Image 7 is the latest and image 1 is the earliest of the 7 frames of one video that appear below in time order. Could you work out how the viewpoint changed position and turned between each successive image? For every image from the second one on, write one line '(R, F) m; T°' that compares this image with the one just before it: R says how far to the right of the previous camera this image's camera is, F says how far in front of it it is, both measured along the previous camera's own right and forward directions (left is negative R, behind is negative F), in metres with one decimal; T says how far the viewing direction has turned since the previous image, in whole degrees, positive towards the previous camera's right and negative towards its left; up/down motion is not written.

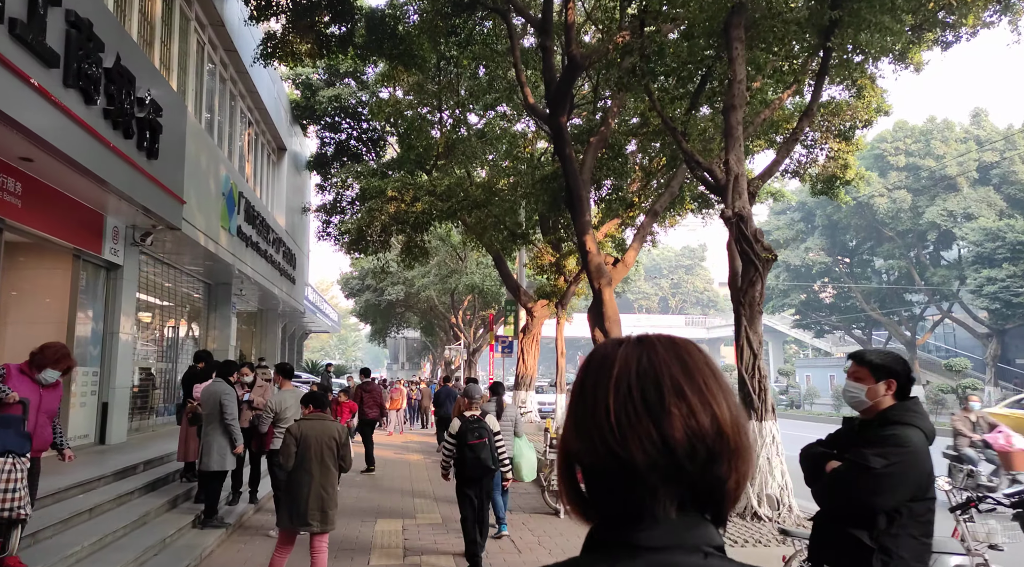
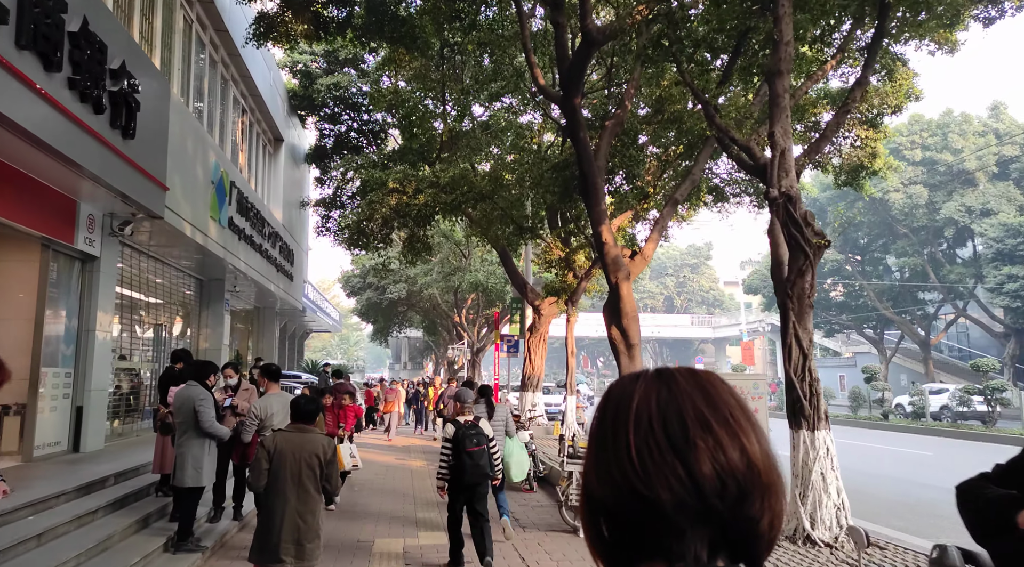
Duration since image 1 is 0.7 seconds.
(-0.1, +0.8) m; 0°
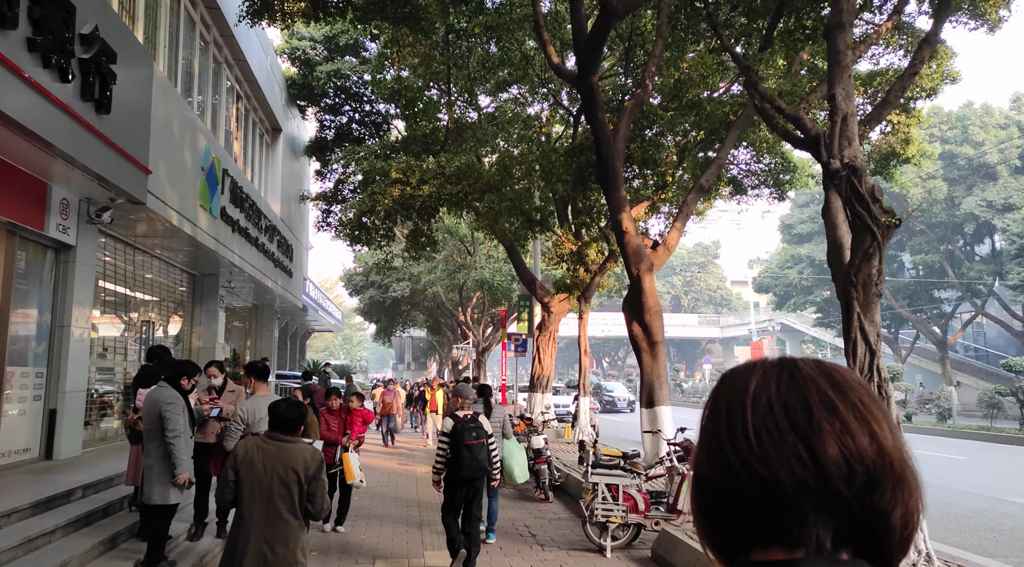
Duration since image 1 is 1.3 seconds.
(-0.1, +0.8) m; 0°
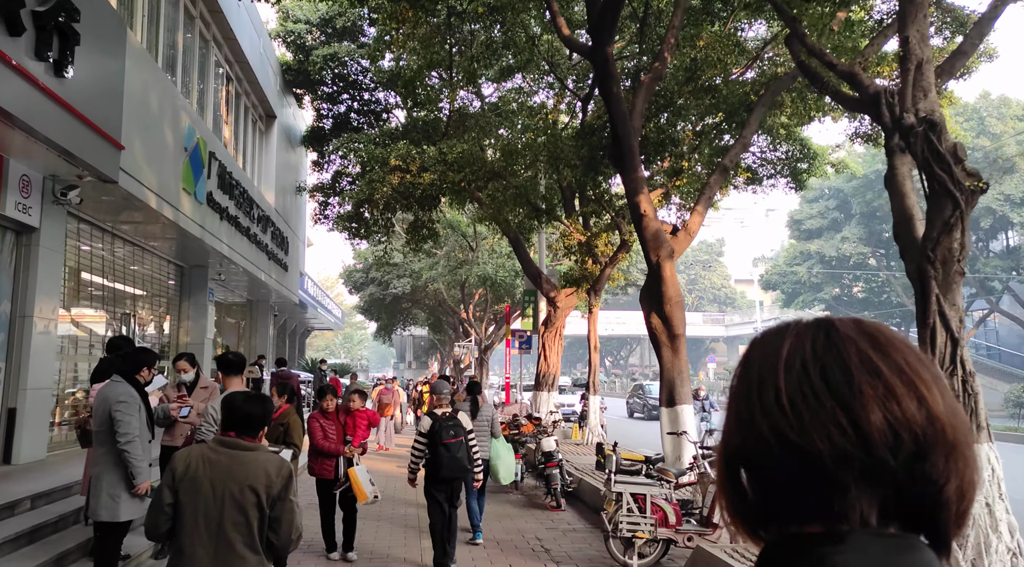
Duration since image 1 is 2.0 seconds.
(-0.1, +0.8) m; 0°
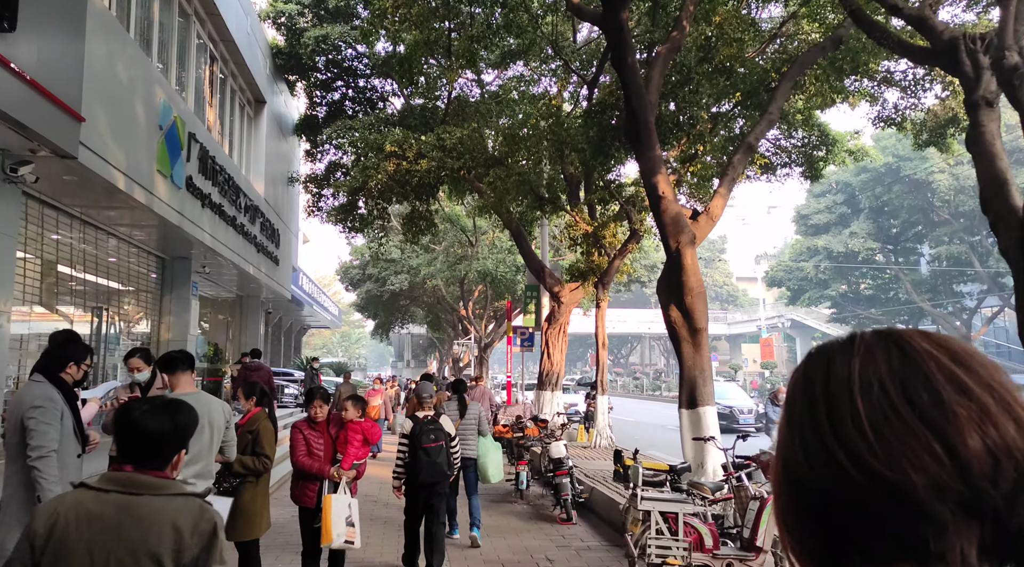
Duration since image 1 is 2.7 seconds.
(-0.1, +0.8) m; 0°
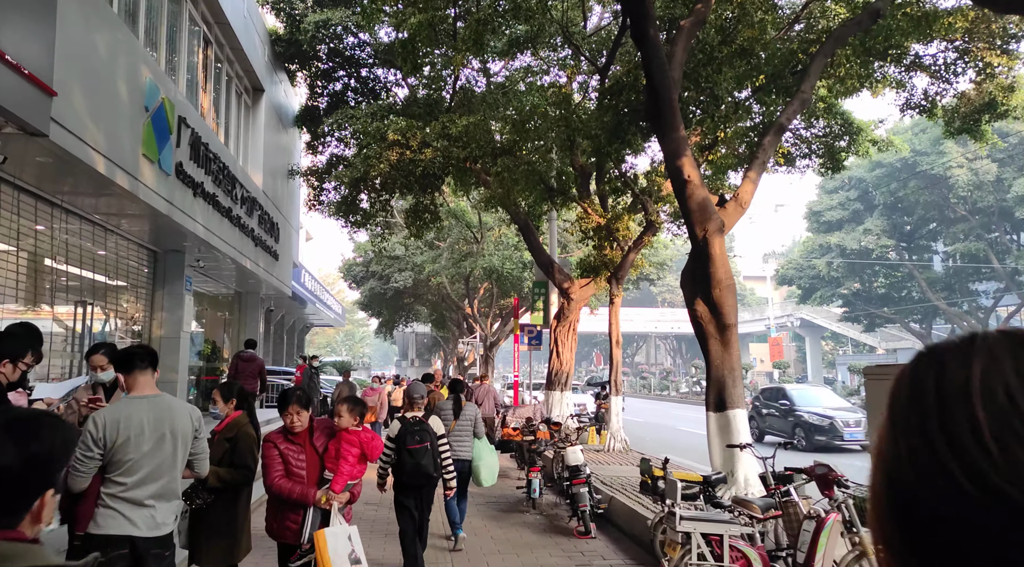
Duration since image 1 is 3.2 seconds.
(-0.1, +0.6) m; 0°
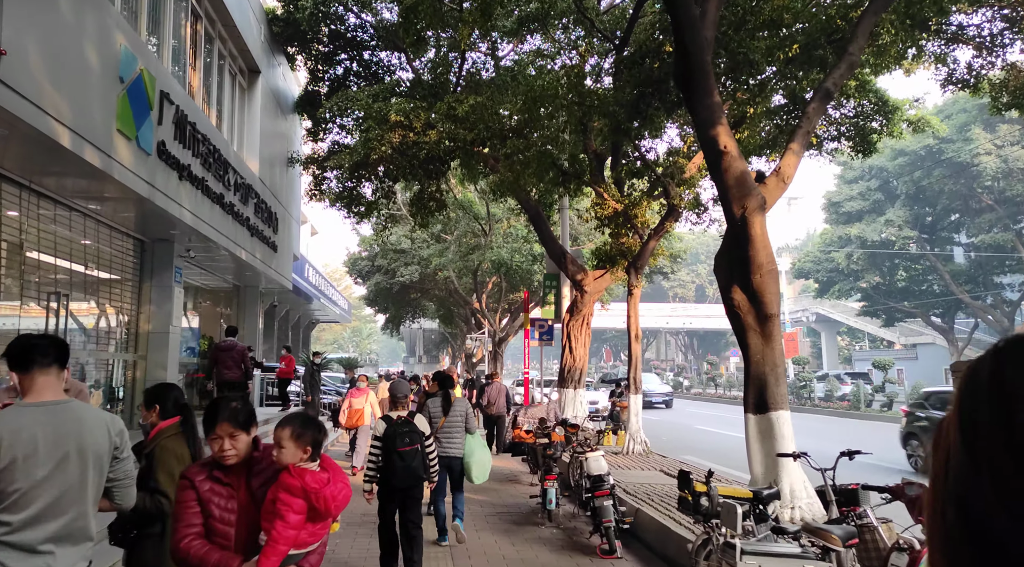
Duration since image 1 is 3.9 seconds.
(0.0, +0.8) m; -1°
